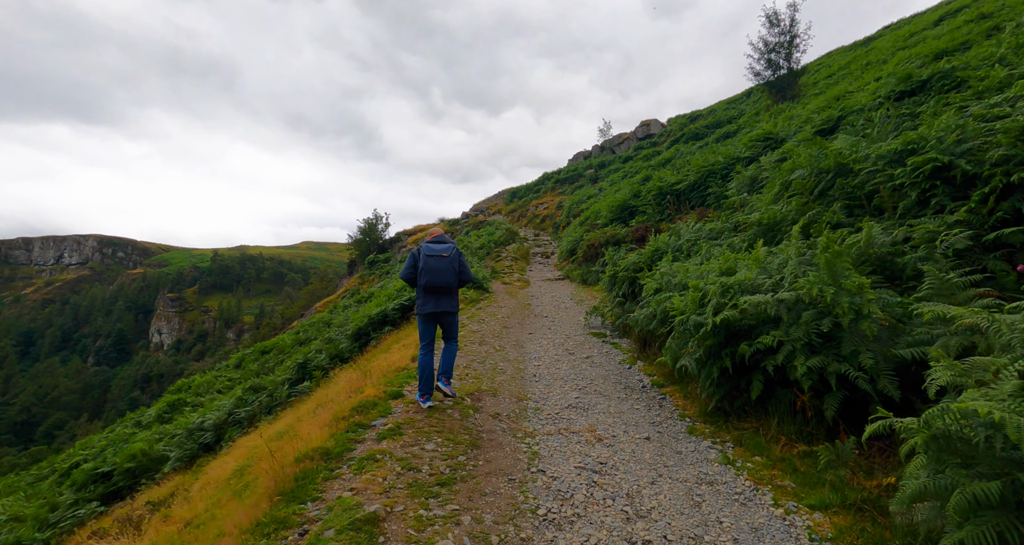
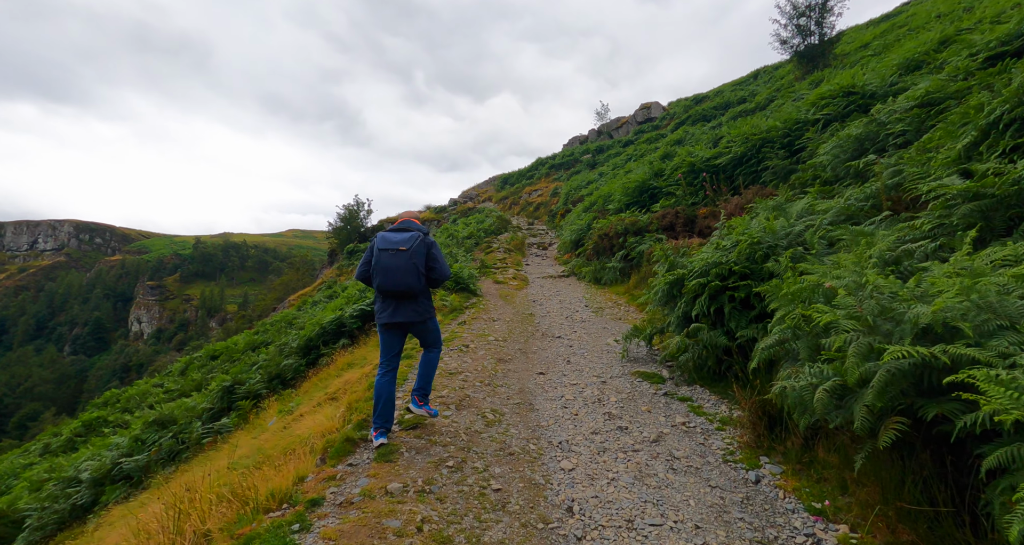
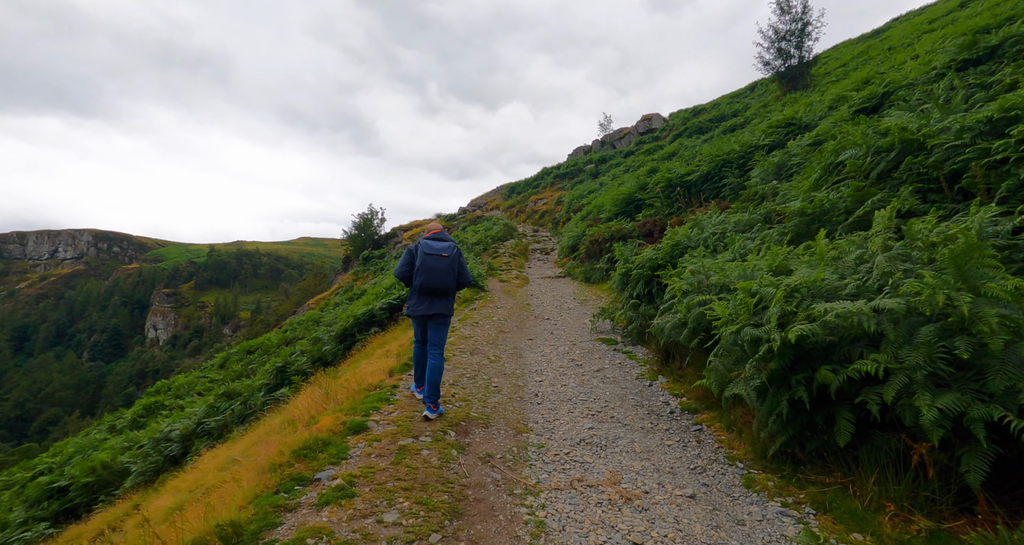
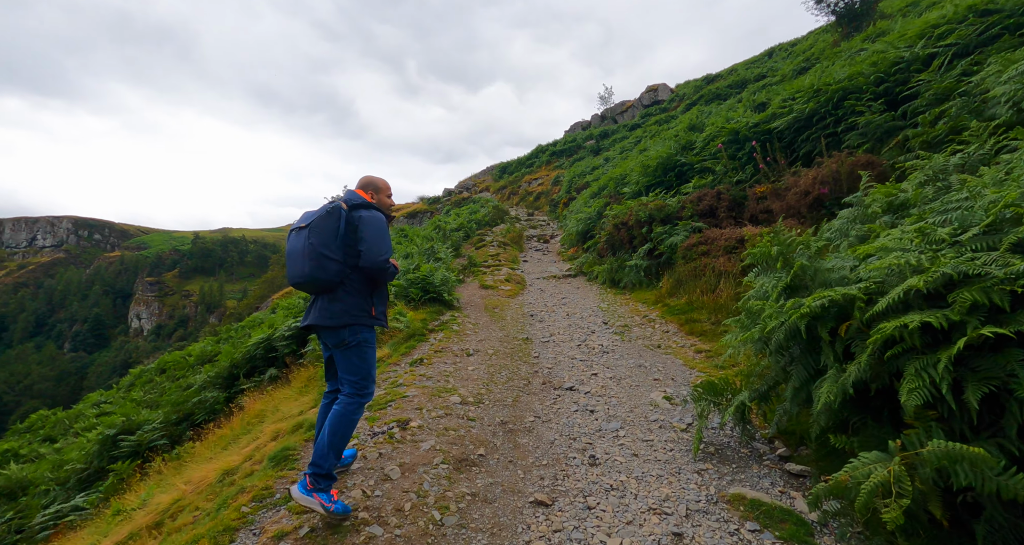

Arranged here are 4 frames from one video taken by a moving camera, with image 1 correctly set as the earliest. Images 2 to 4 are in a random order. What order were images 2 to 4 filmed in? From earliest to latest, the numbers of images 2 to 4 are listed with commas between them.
3, 2, 4
